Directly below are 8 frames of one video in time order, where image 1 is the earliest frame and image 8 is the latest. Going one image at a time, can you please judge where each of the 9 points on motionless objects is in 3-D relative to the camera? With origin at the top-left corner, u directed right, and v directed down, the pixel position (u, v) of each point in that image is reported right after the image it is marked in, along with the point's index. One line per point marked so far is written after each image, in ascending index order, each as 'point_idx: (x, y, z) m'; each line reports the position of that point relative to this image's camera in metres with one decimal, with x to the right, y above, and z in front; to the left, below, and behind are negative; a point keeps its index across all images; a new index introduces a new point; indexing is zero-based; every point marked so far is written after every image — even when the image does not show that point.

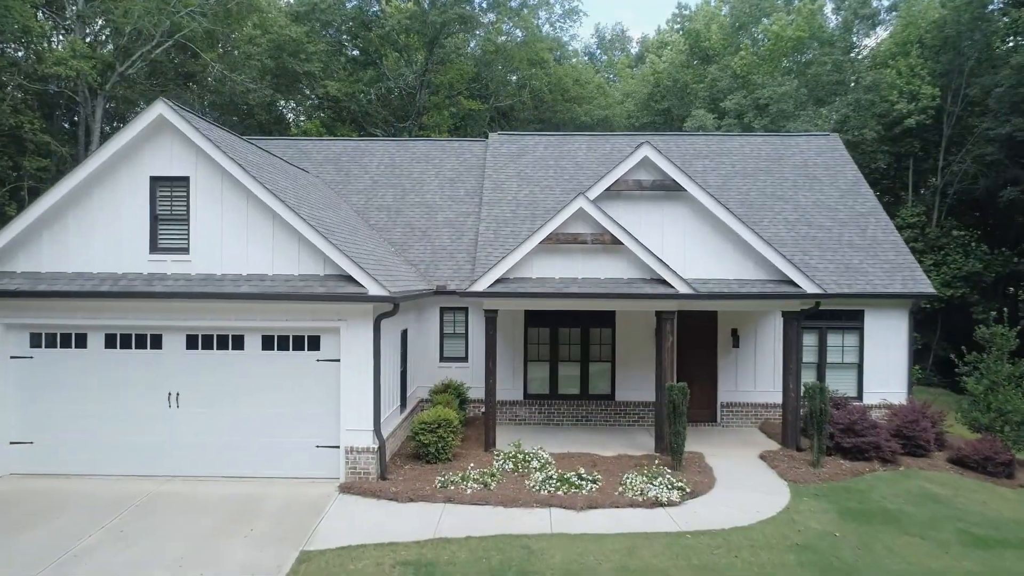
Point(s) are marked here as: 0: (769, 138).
0: (+7.1, +4.1, +19.1) m
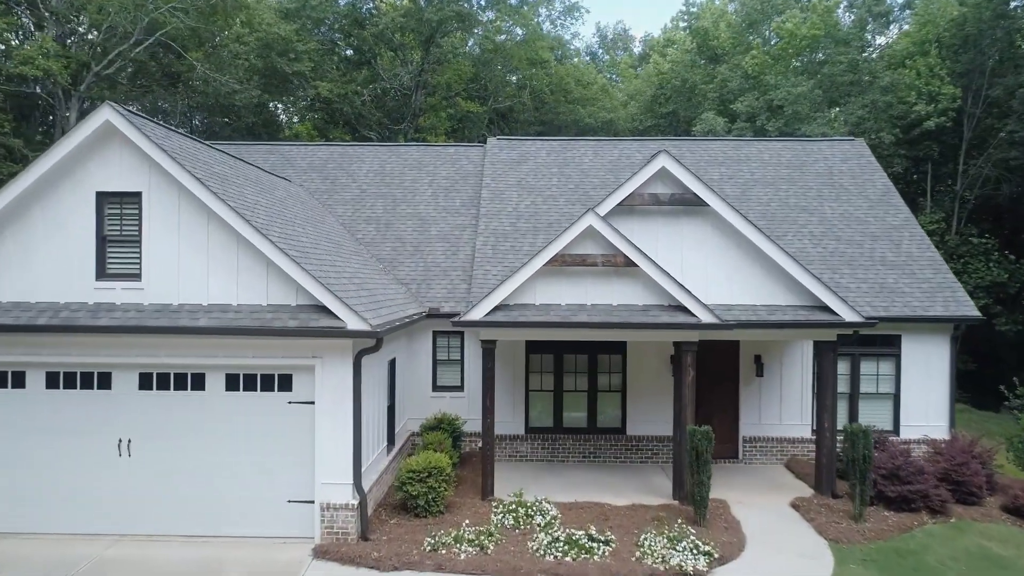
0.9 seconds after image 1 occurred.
0: (+7.1, +3.7, +17.7) m
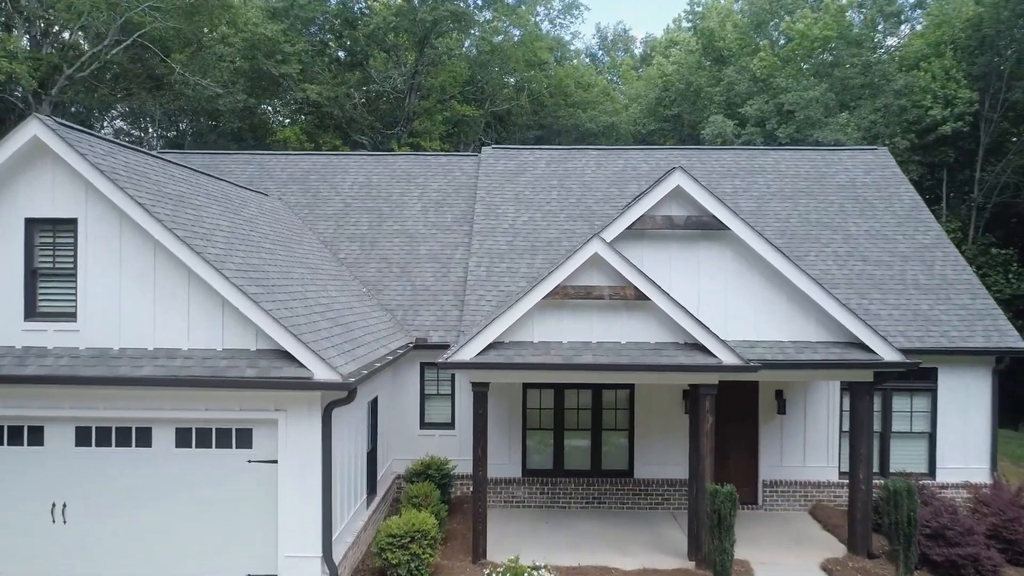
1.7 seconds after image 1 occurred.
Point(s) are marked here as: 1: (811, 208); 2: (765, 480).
0: (+7.0, +3.2, +16.5) m
1: (+6.3, +1.7, +14.8) m
2: (+4.4, -3.3, +12.0) m
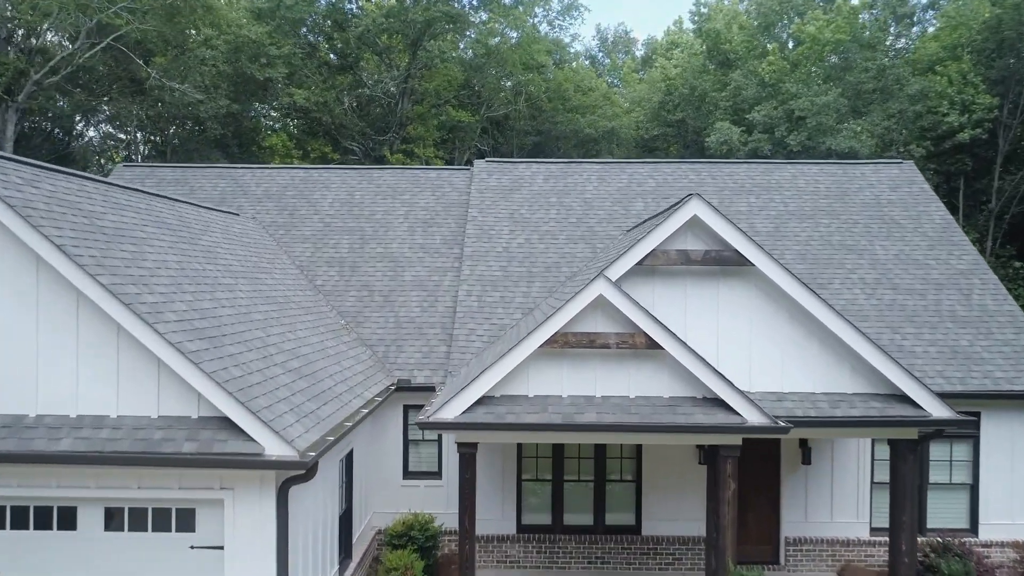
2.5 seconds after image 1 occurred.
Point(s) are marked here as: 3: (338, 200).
0: (+6.9, +2.6, +15.2) m
1: (+6.2, +1.1, +13.5) m
2: (+4.3, -3.9, +10.8) m
3: (-3.7, +1.9, +14.7) m
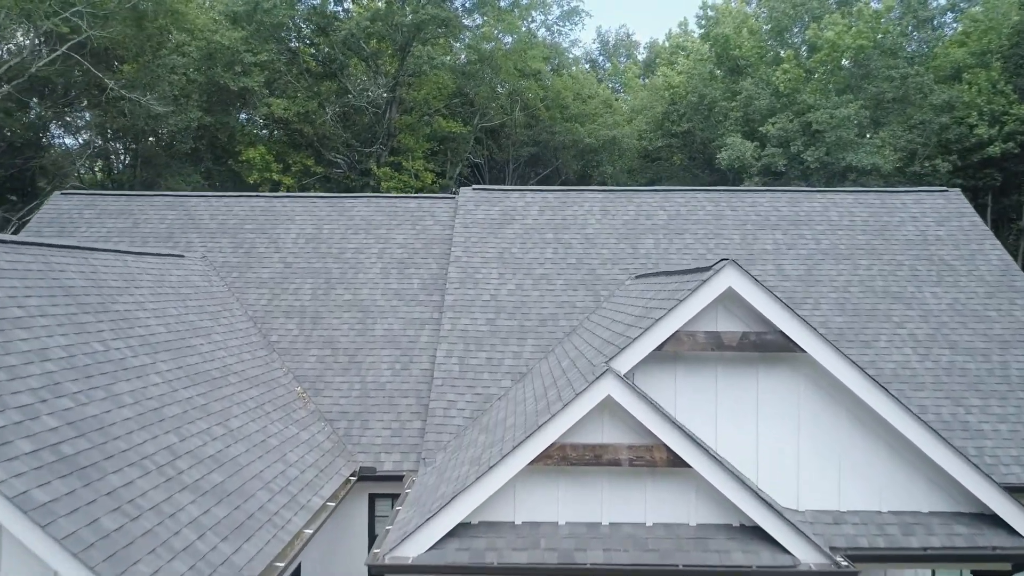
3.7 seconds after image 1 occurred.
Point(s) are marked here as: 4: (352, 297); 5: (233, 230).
0: (+6.7, +1.8, +13.3) m
1: (+6.0, +0.3, +11.6) m
2: (+4.1, -4.7, +8.9) m
3: (-3.8, +1.0, +12.8) m
4: (-2.7, -0.1, +11.6) m
5: (-5.2, +1.1, +12.9) m
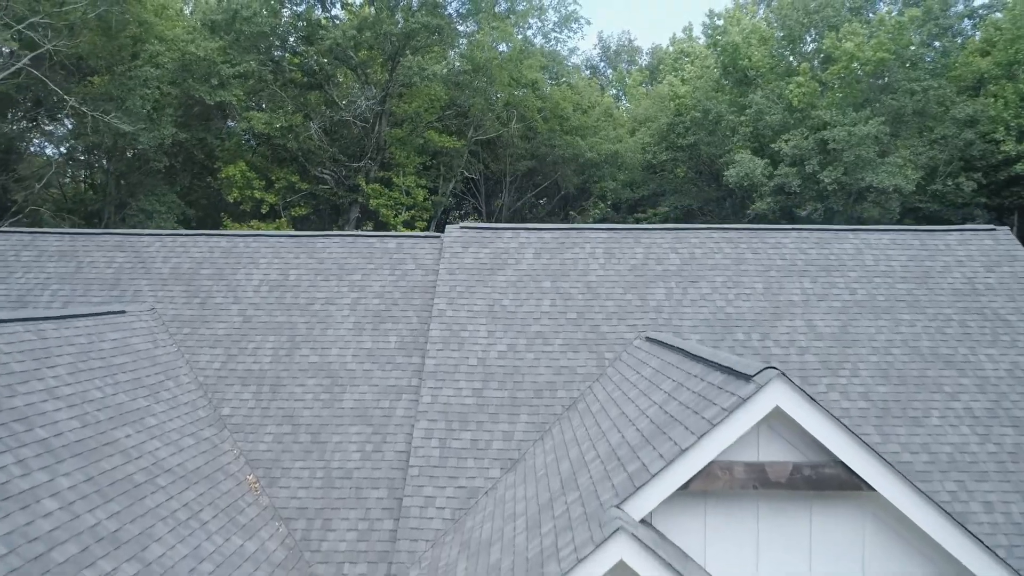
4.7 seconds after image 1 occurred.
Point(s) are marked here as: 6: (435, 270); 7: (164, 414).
0: (+6.6, +0.9, +11.8) m
1: (+5.9, -0.6, +10.1) m
2: (+4.0, -5.6, +7.4) m
3: (-4.0, +0.1, +11.3) m
4: (-2.8, -1.0, +10.1) m
5: (-5.3, +0.2, +11.4) m
6: (-1.3, +0.3, +11.6) m
7: (-4.2, -1.5, +8.5) m
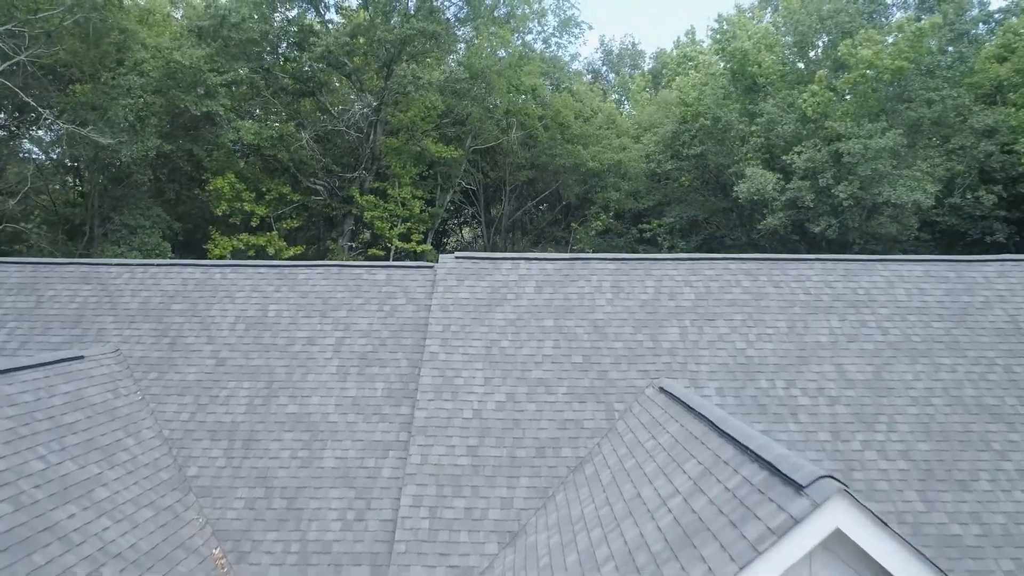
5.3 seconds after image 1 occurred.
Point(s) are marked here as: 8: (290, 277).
0: (+6.6, +0.3, +10.9) m
1: (+5.9, -1.2, +9.1) m
2: (+3.9, -6.2, +6.4) m
3: (-4.0, -0.5, +10.4) m
4: (-2.8, -1.6, +9.1) m
5: (-5.3, -0.4, +10.4) m
6: (-1.3, -0.3, +10.6) m
7: (-4.3, -2.1, +7.6) m
8: (-3.5, +0.2, +11.2) m
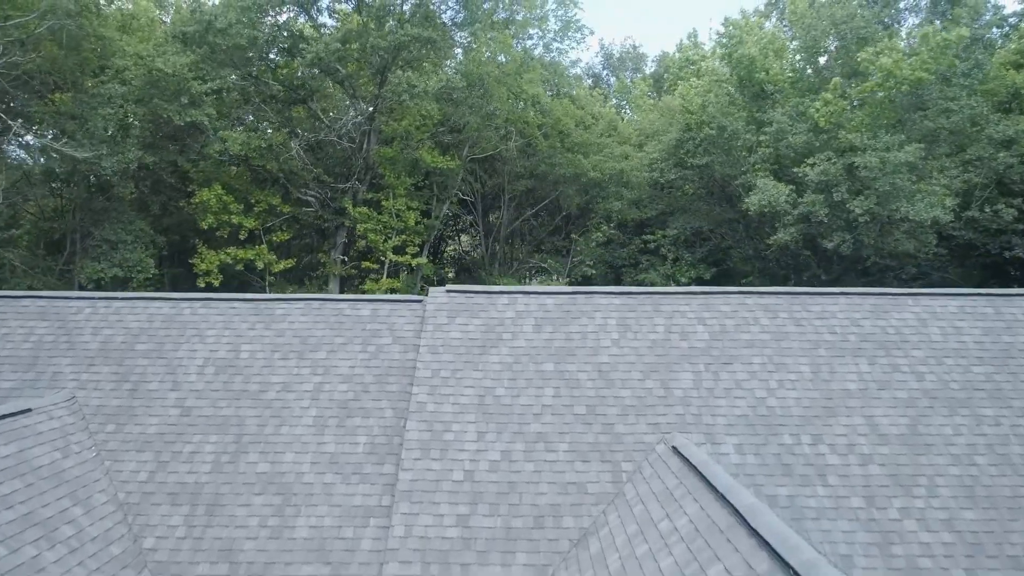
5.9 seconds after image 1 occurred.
0: (+6.5, -0.2, +9.9) m
1: (+5.8, -1.7, +8.2) m
2: (+3.9, -6.7, +5.5) m
3: (-4.0, -1.0, +9.5) m
4: (-2.8, -2.1, +8.2) m
5: (-5.4, -0.9, +9.5) m
6: (-1.3, -0.8, +9.7) m
7: (-4.3, -2.6, +6.6) m
8: (-3.6, -0.3, +10.3) m
